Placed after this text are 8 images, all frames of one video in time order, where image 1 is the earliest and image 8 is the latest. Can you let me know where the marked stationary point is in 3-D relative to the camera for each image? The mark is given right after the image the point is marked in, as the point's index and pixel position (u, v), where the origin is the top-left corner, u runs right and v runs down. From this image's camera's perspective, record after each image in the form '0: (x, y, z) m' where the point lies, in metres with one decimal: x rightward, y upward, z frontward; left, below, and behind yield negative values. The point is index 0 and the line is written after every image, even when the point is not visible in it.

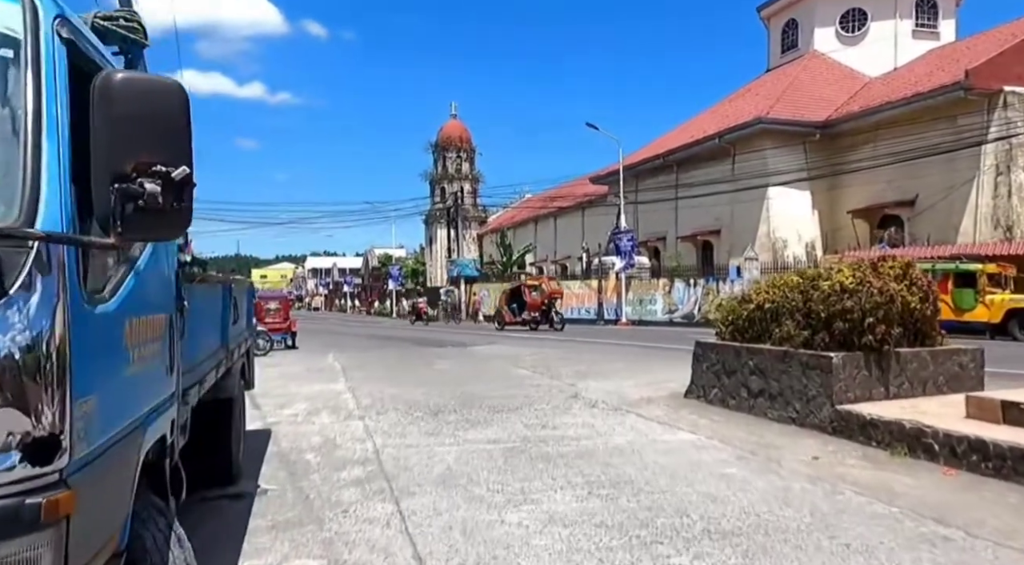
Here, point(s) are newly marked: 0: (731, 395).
0: (+2.9, -1.5, +9.2) m
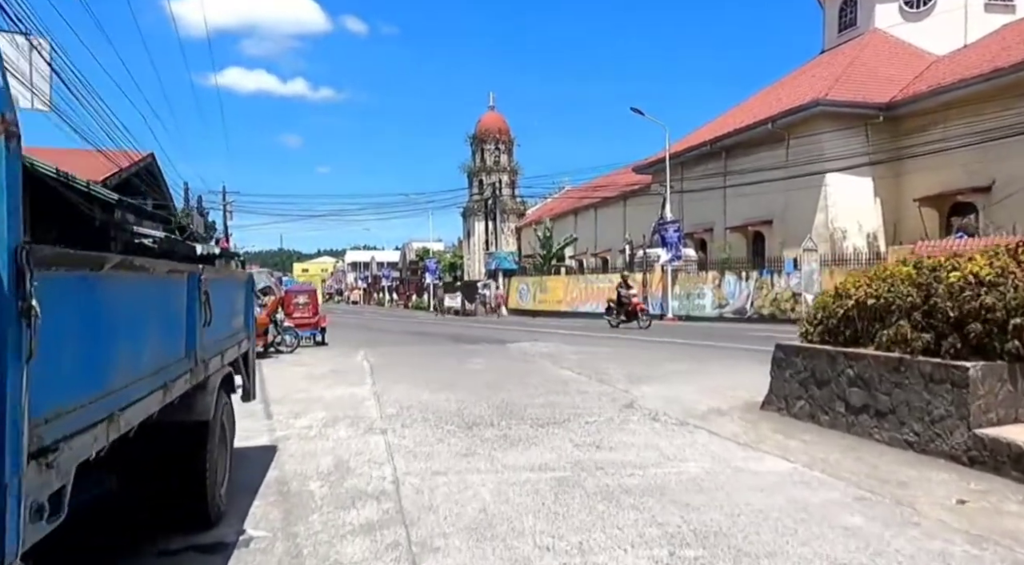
0: (+3.4, -1.4, +7.6) m
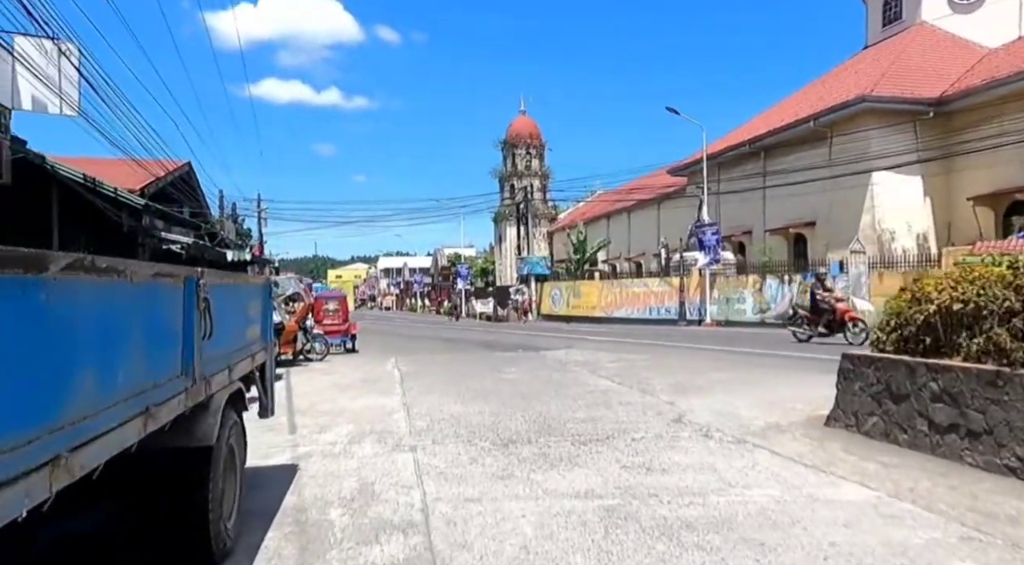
0: (+3.8, -1.4, +6.8) m
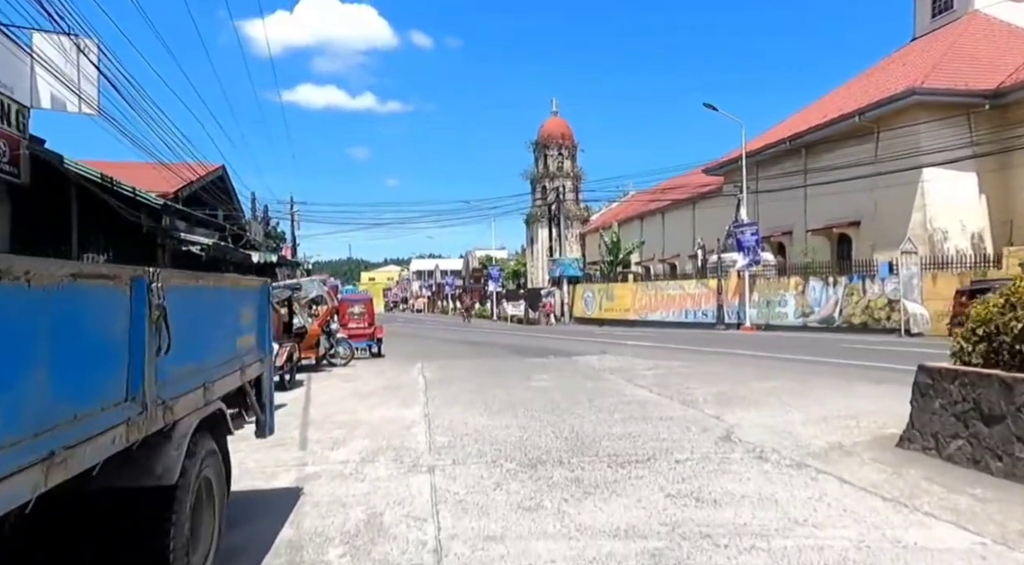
0: (+4.1, -1.4, +5.8) m
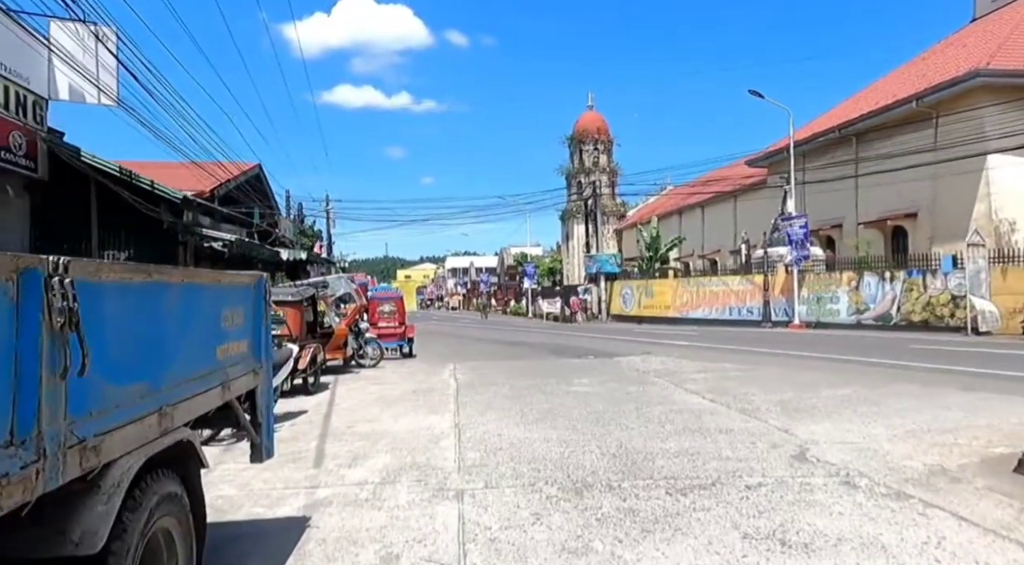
0: (+4.4, -1.4, +4.7) m
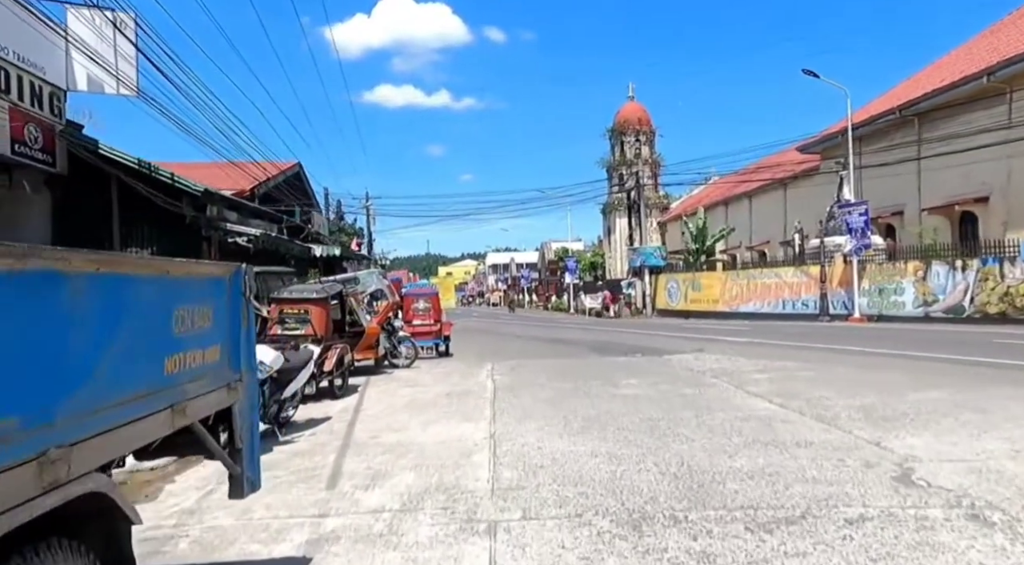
0: (+4.6, -1.3, +3.4) m
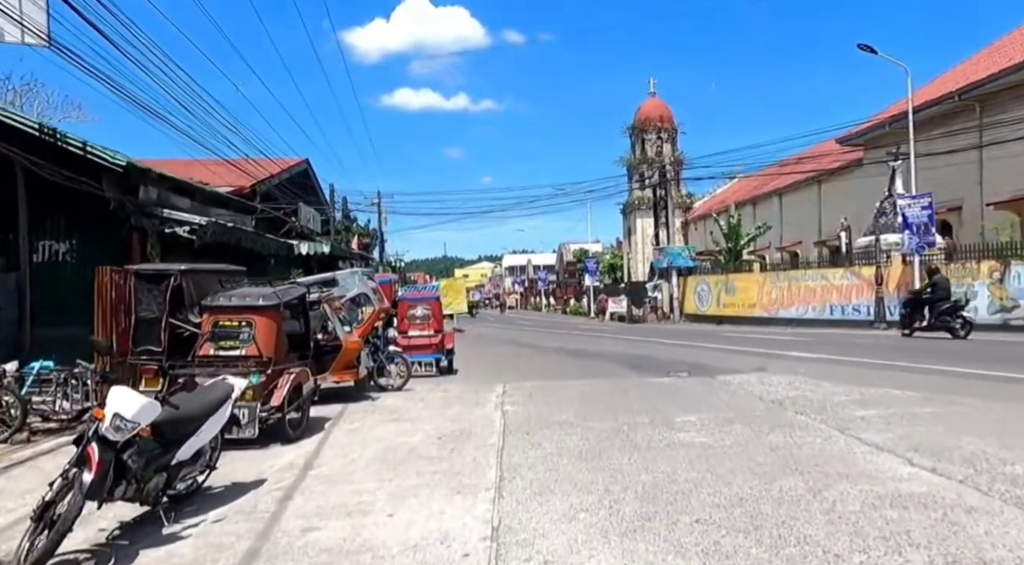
0: (+4.6, -1.3, +0.3) m
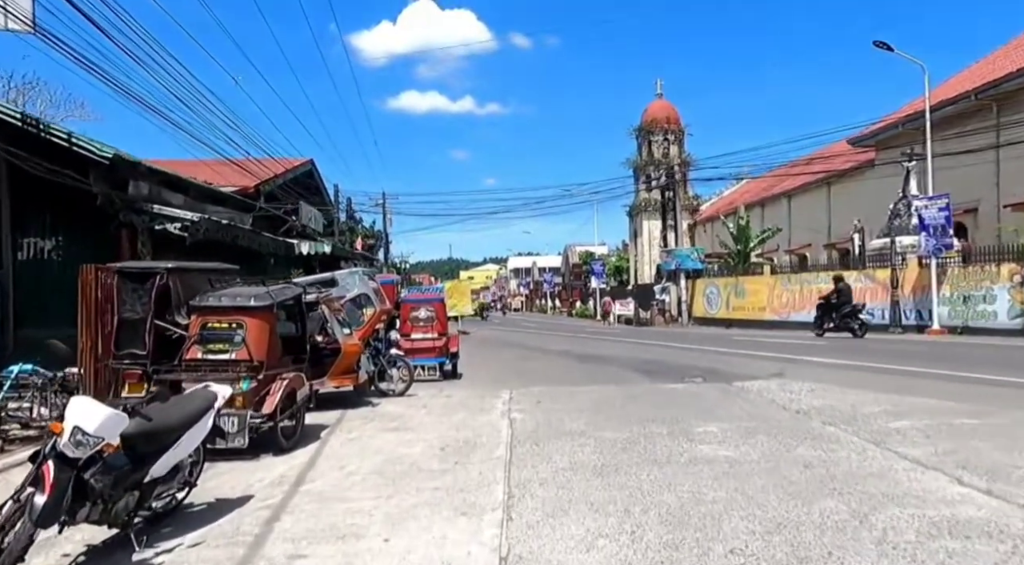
0: (+4.6, -1.3, -0.3) m
